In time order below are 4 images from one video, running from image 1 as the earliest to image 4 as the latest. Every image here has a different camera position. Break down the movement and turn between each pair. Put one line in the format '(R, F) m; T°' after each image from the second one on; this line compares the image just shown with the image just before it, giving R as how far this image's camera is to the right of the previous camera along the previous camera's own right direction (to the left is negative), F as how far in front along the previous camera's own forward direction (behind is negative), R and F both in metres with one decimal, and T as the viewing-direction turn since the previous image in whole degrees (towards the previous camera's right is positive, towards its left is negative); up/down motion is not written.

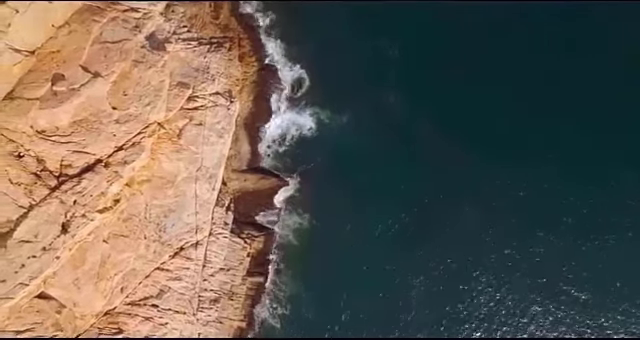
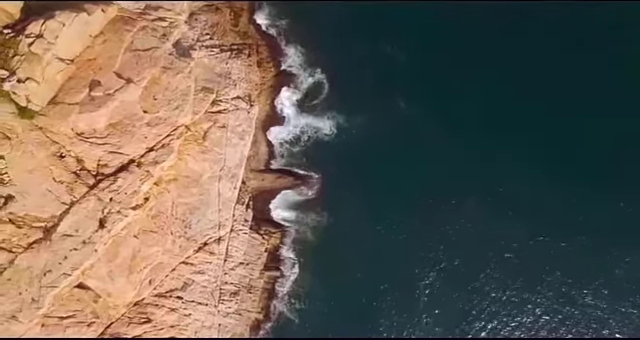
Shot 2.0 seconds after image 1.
(-1.1, -3.1) m; 0°
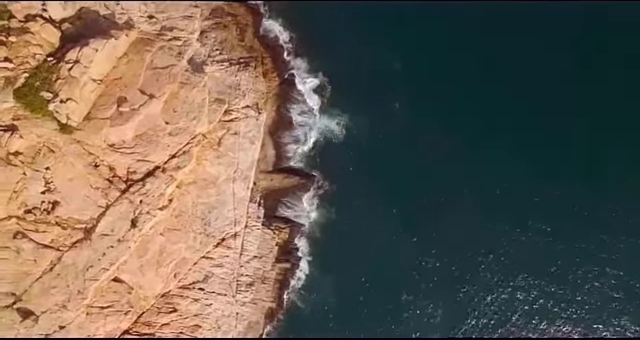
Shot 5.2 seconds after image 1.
(-0.3, -5.6) m; 0°
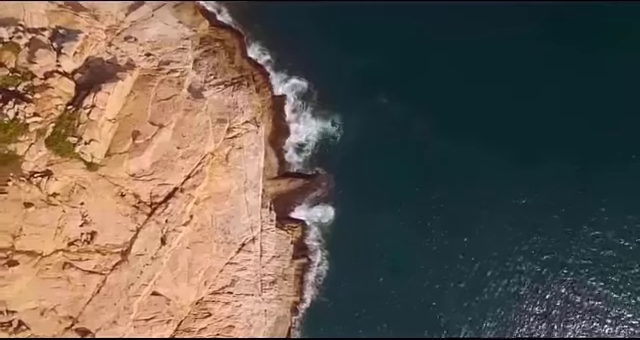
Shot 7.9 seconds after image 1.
(+0.1, -5.6) m; 0°
